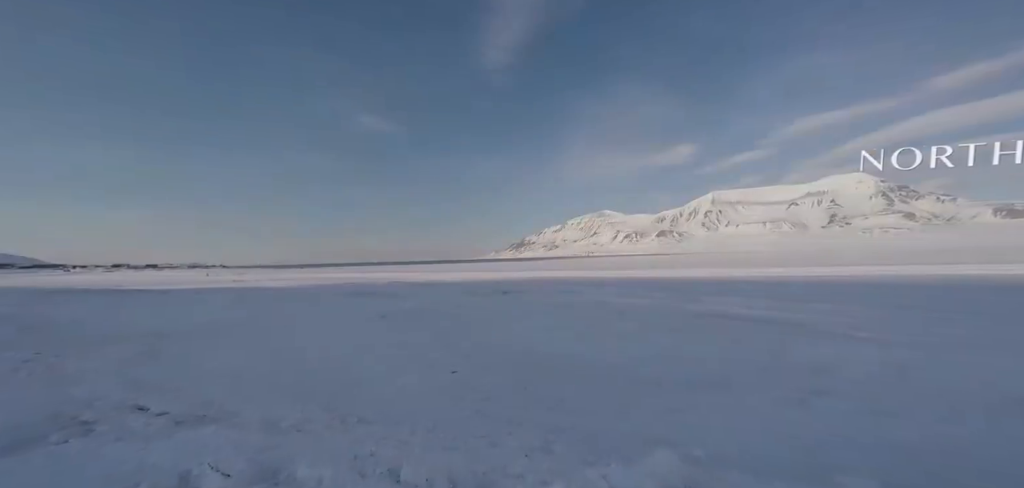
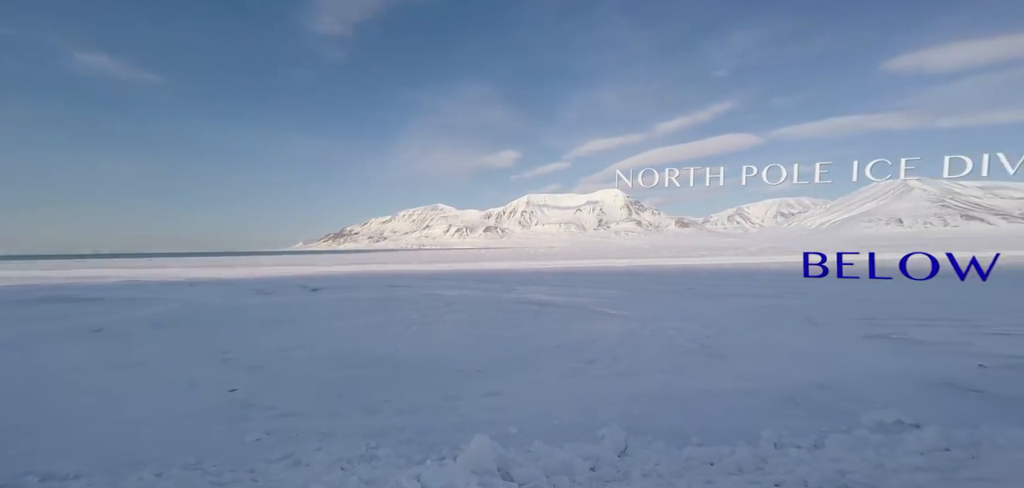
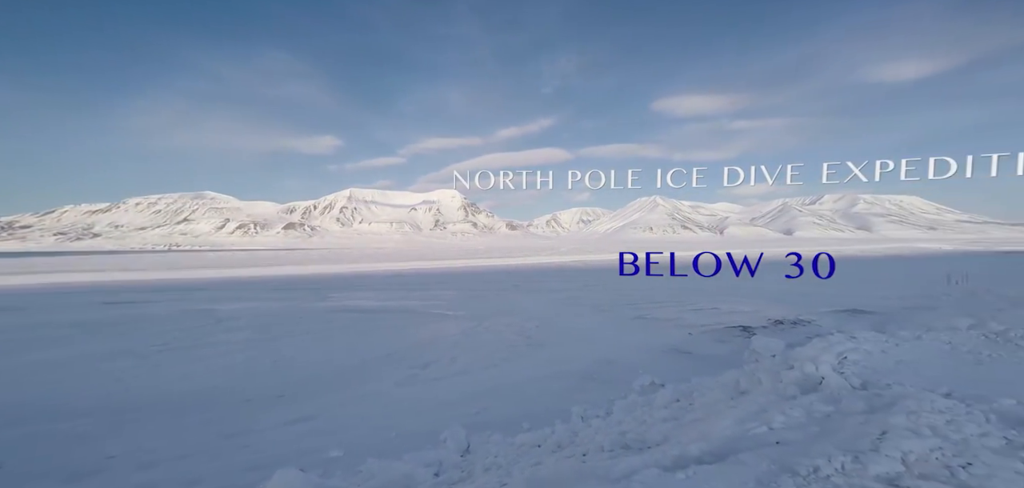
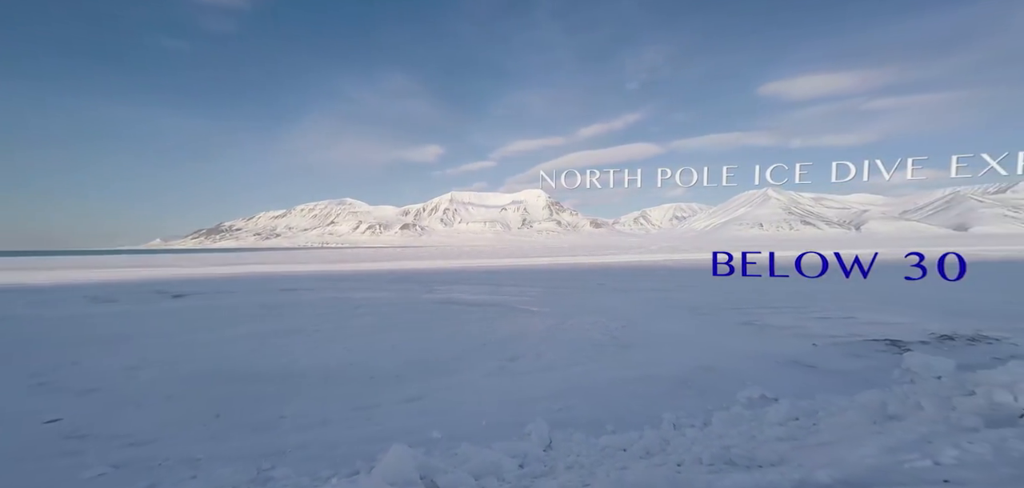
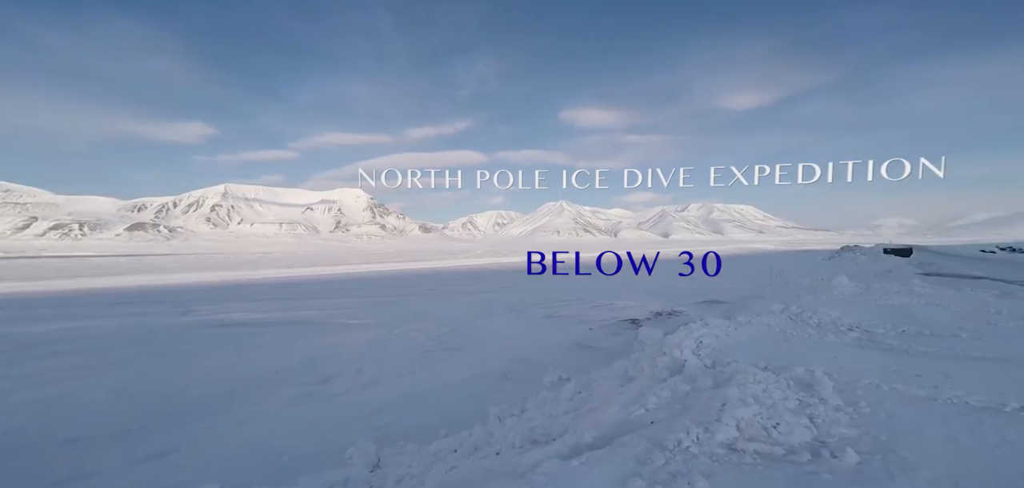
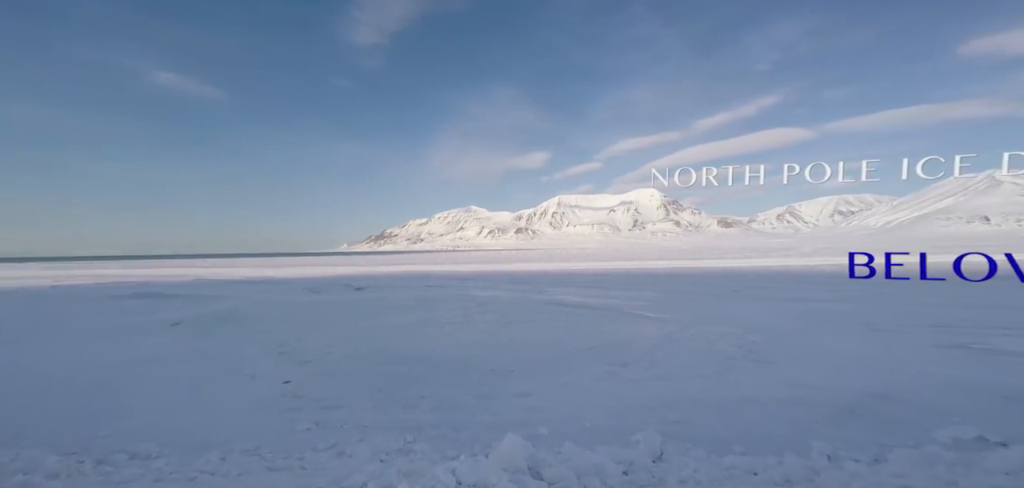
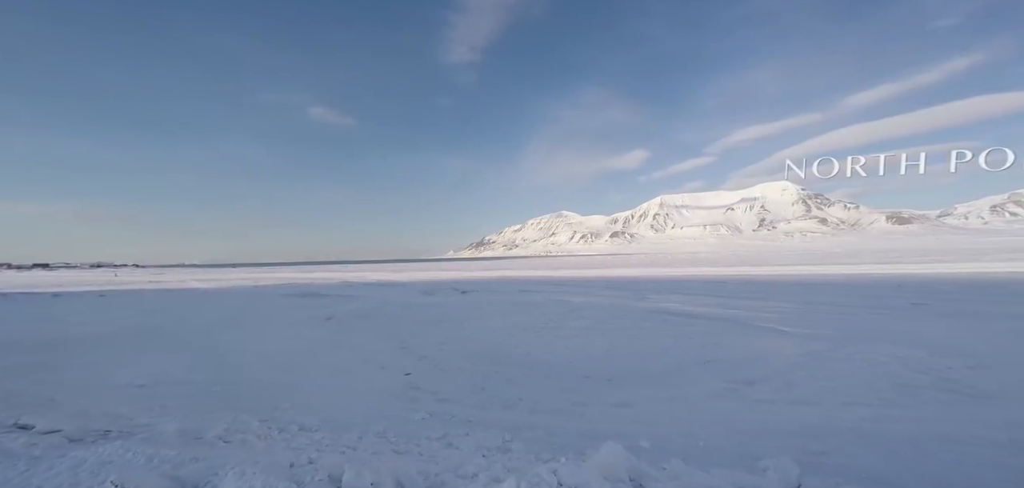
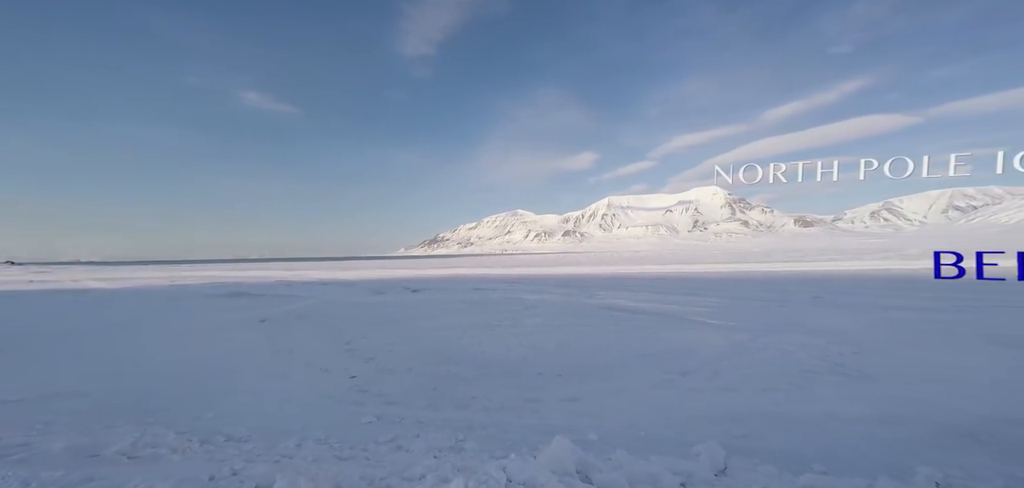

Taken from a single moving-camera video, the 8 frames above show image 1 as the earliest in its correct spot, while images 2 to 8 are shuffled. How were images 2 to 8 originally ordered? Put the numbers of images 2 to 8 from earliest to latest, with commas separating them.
7, 8, 6, 2, 4, 3, 5
